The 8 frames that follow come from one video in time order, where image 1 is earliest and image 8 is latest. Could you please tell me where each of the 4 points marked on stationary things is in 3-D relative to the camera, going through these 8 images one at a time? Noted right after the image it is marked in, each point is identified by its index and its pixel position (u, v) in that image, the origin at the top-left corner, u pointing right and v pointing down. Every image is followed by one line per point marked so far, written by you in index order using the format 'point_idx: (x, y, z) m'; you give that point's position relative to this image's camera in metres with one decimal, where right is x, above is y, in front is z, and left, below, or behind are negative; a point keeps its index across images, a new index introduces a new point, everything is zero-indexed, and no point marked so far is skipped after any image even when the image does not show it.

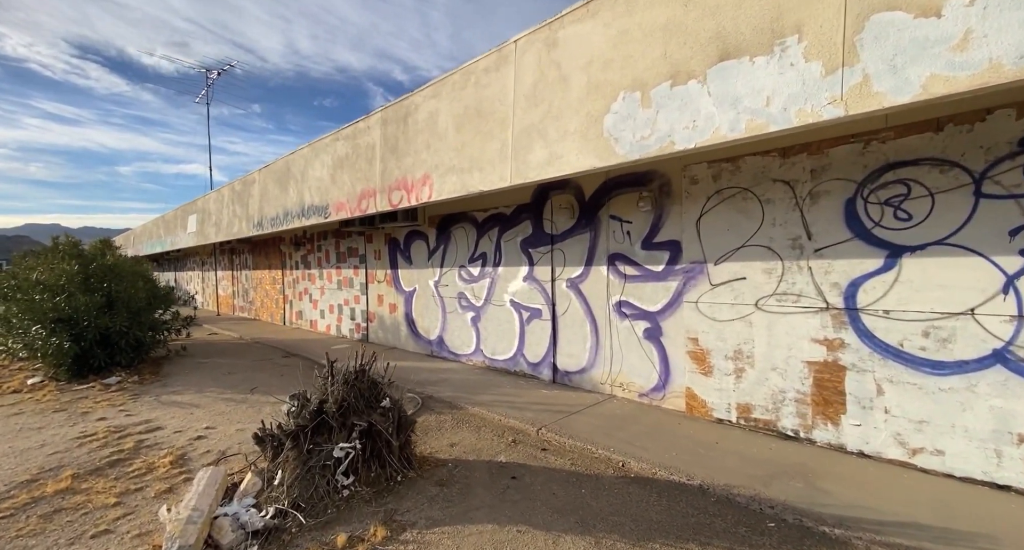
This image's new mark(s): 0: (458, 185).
0: (-0.5, +0.9, +4.5) m
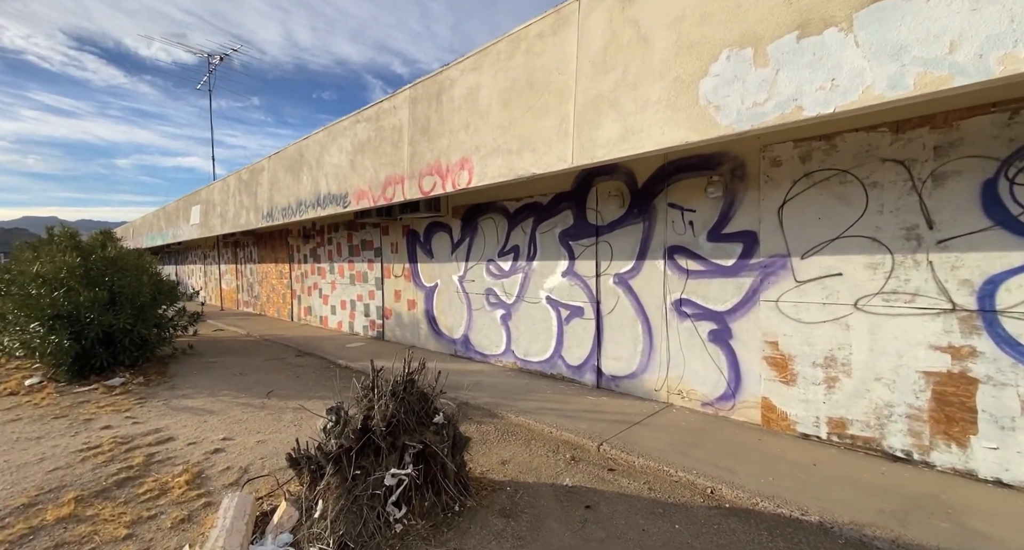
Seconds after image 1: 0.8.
0: (-0.1, +0.9, +4.0) m
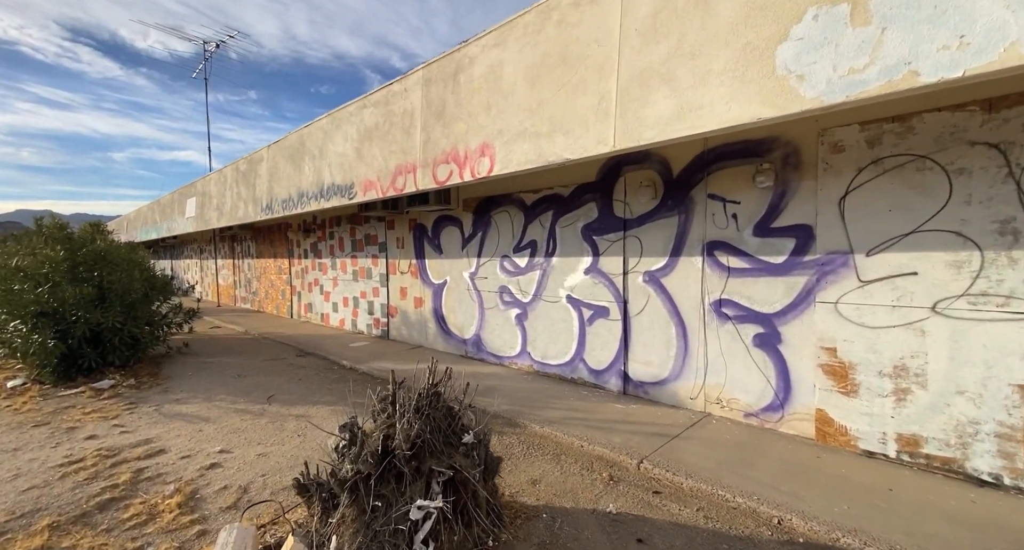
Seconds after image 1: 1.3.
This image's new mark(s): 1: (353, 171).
0: (+0.2, +1.0, +3.6) m
1: (-2.1, +1.4, +5.9) m
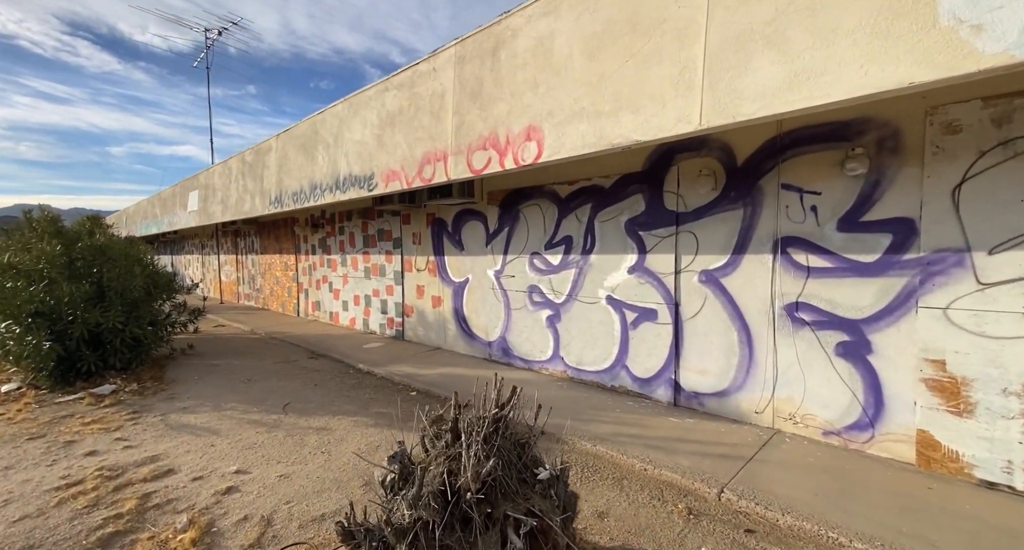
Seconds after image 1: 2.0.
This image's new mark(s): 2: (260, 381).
0: (+0.6, +1.0, +3.1) m
1: (-1.7, +1.4, +5.4) m
2: (-3.2, -1.4, +5.8) m
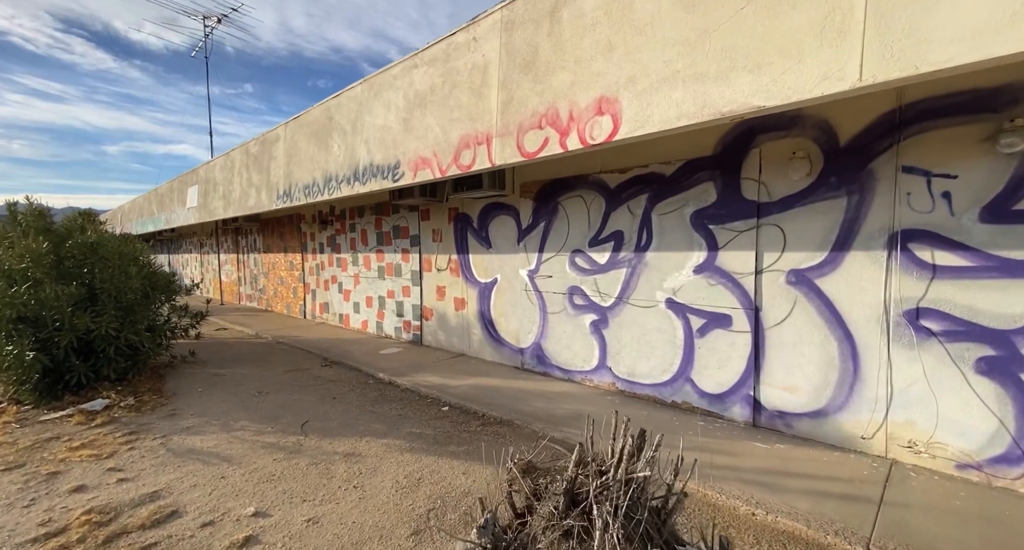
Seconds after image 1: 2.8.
0: (+1.0, +1.0, +2.5) m
1: (-1.2, +1.4, +4.9) m
2: (-2.8, -1.4, +5.2) m
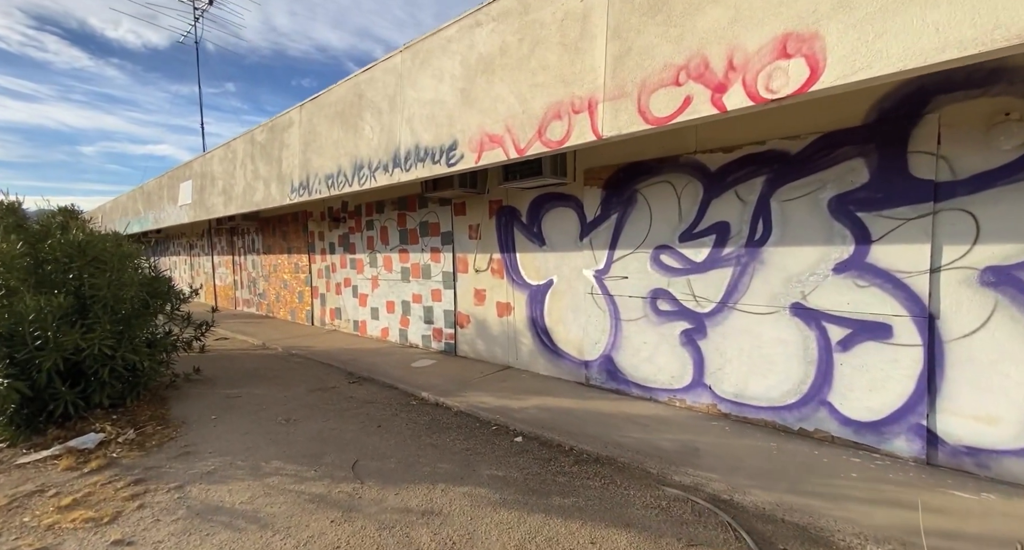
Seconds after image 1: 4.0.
0: (+1.8, +1.0, +1.8) m
1: (-0.5, +1.4, +4.0) m
2: (-2.0, -1.4, +4.3) m
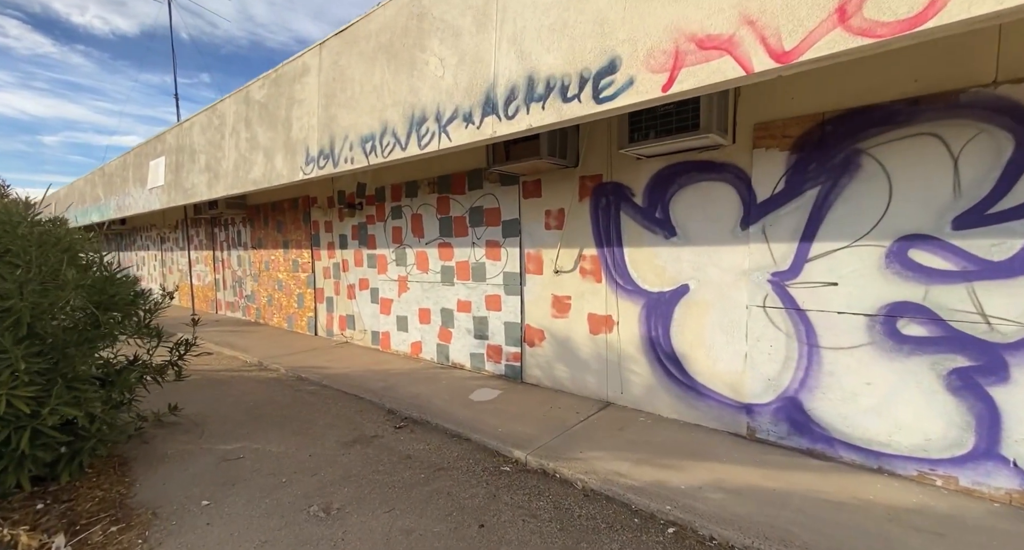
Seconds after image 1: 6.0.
0: (+2.9, +0.9, +0.3) m
1: (+0.6, +1.3, +2.4) m
2: (-1.0, -1.4, +2.7) m
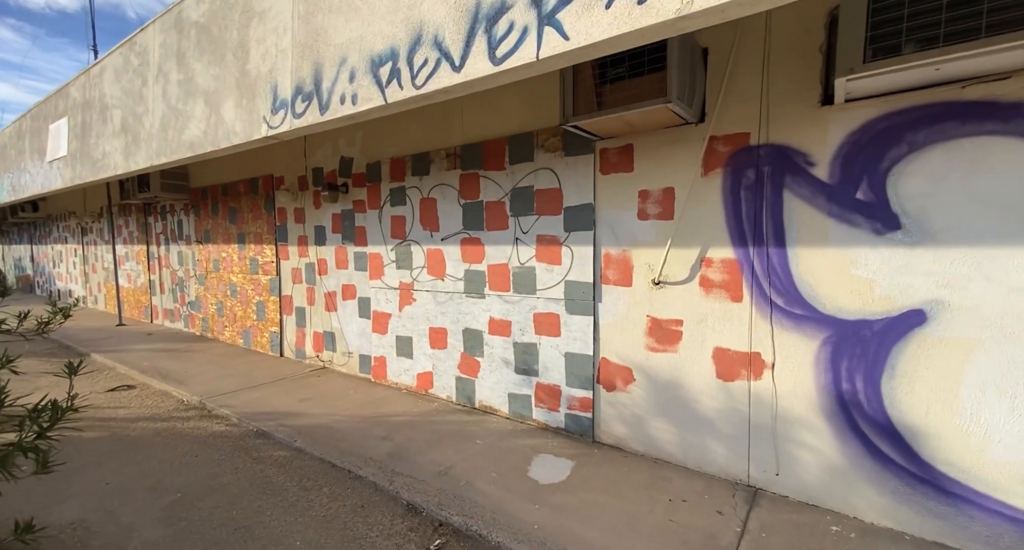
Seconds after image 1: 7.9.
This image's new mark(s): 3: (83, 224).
0: (+3.8, +0.8, -1.2) m
1: (+1.3, +1.2, +0.8) m
2: (-0.3, -1.5, +1.0) m
3: (-9.5, +1.2, +10.2) m
